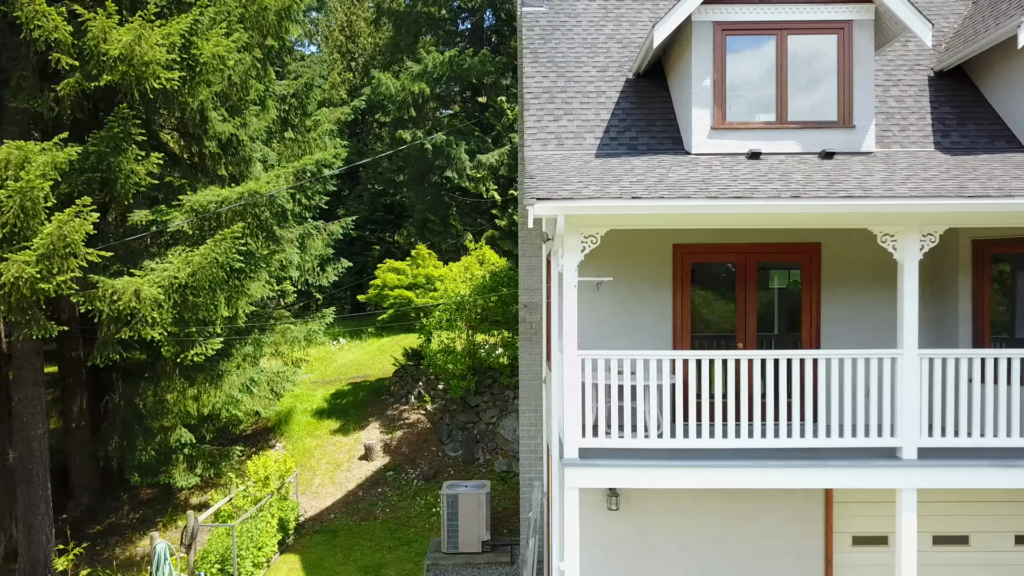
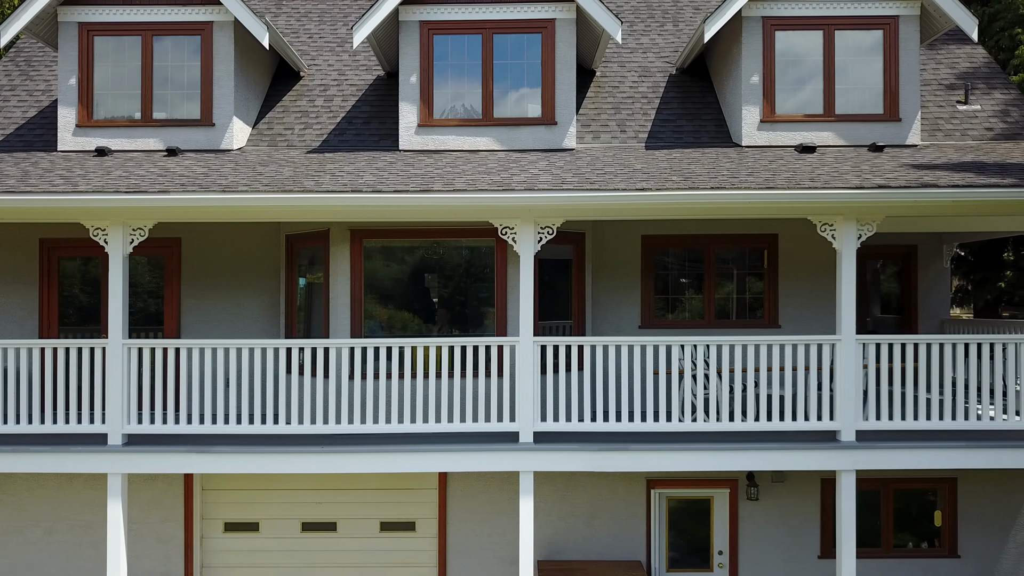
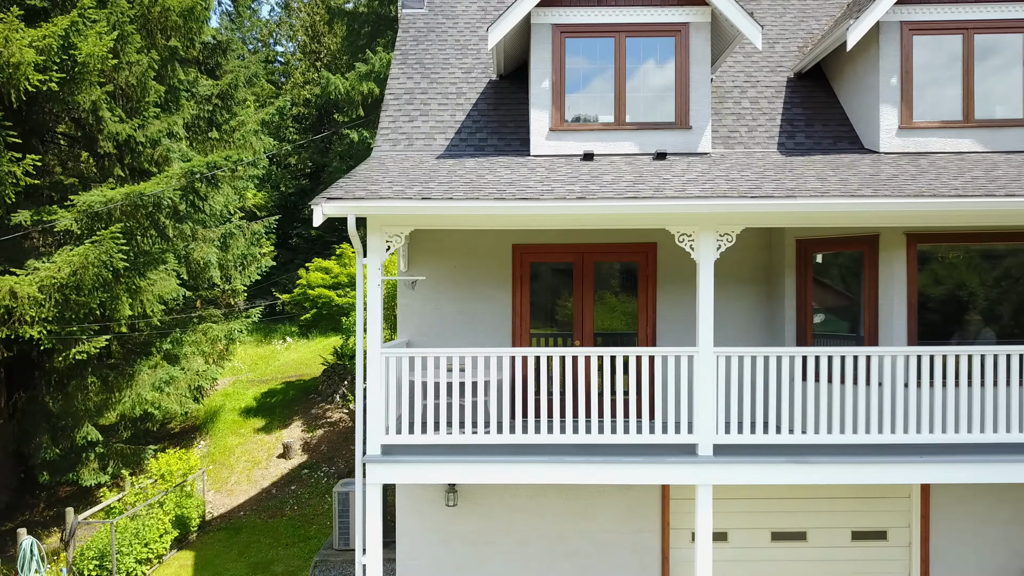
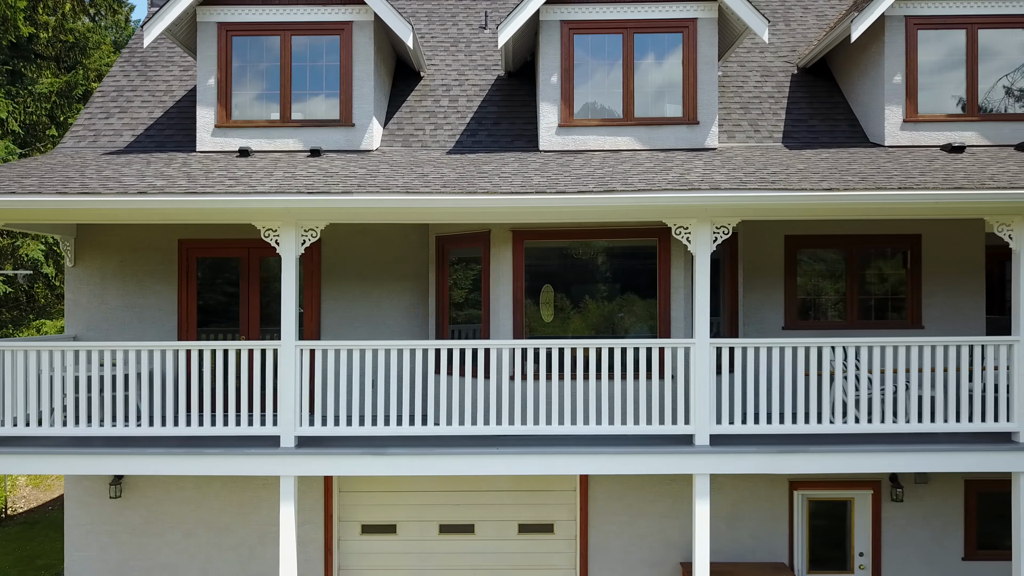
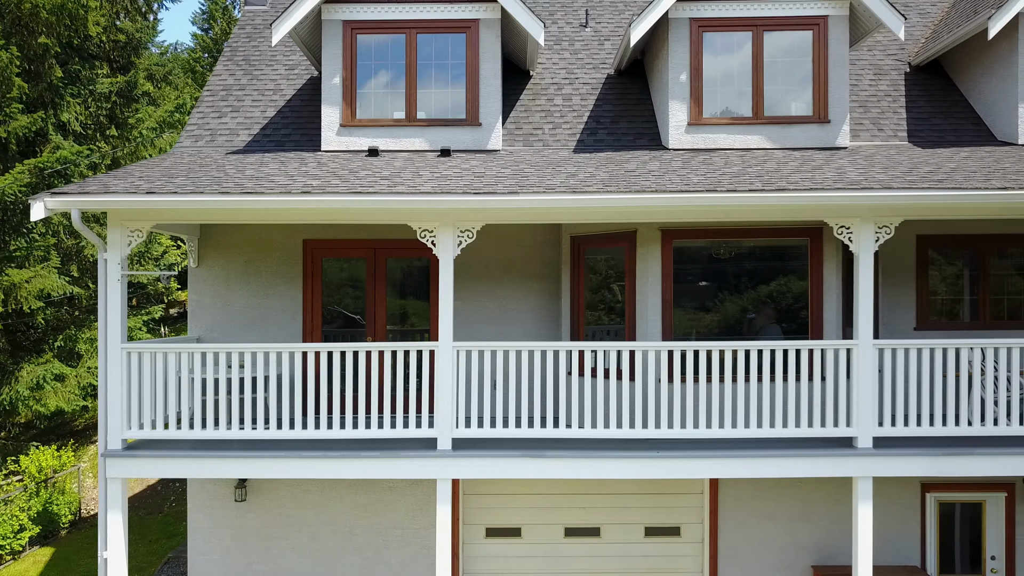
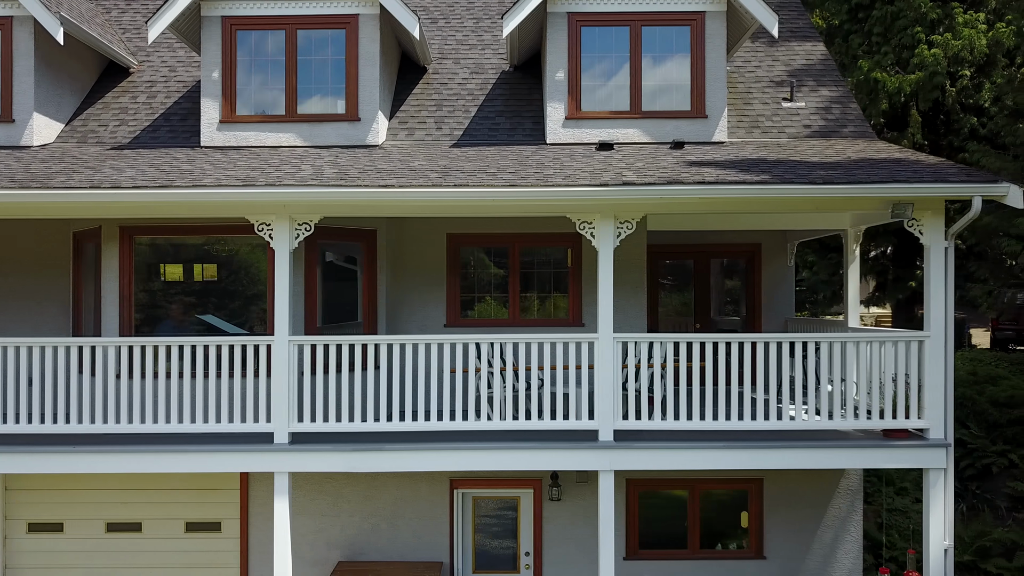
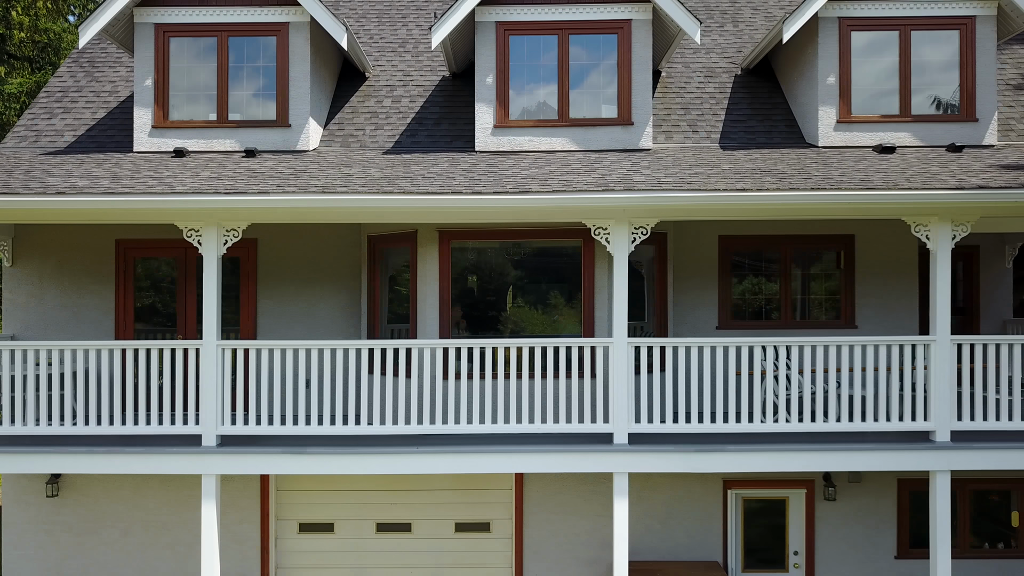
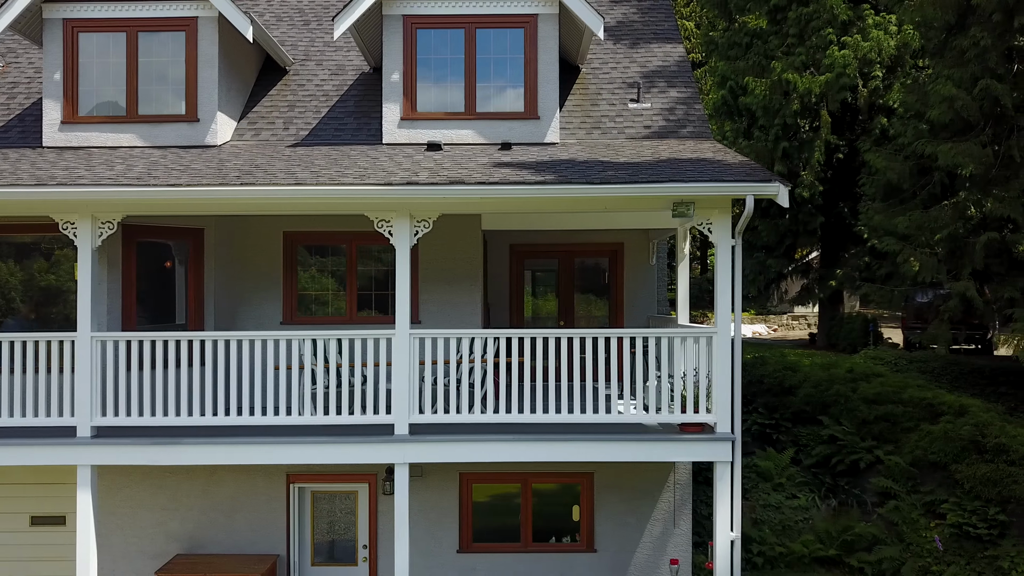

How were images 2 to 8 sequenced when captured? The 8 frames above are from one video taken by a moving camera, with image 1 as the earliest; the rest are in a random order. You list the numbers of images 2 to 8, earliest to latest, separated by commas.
3, 5, 4, 7, 2, 6, 8
